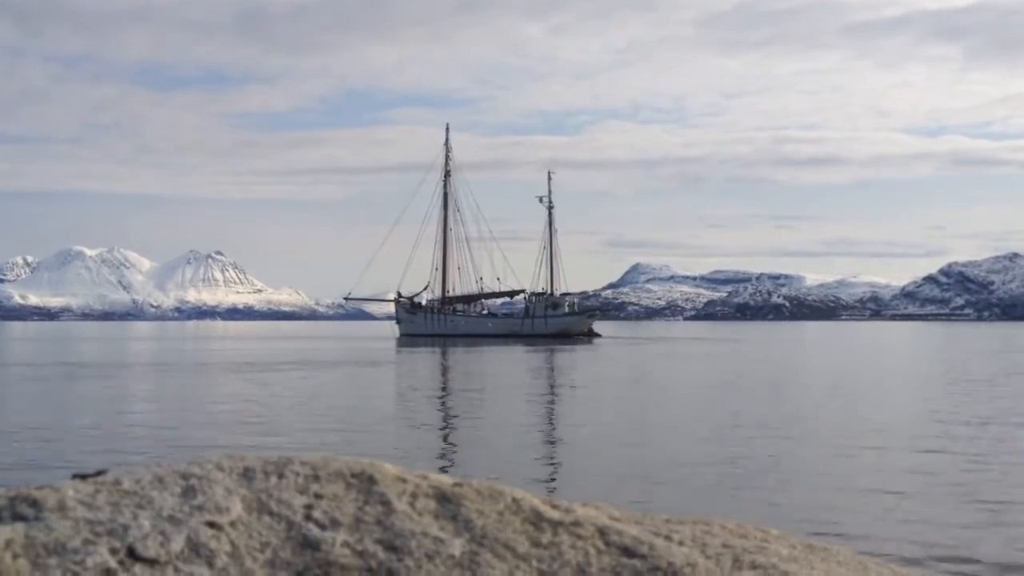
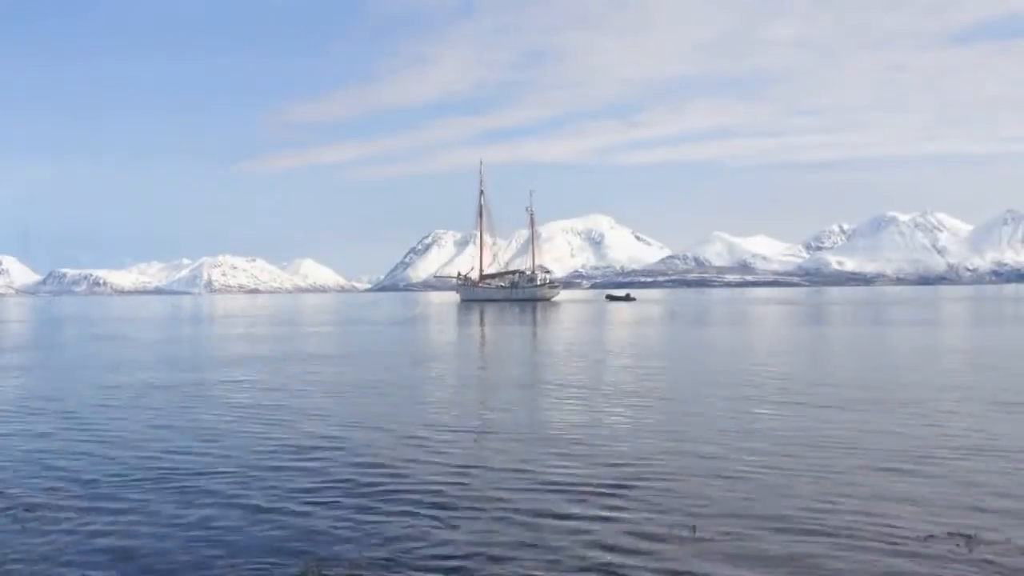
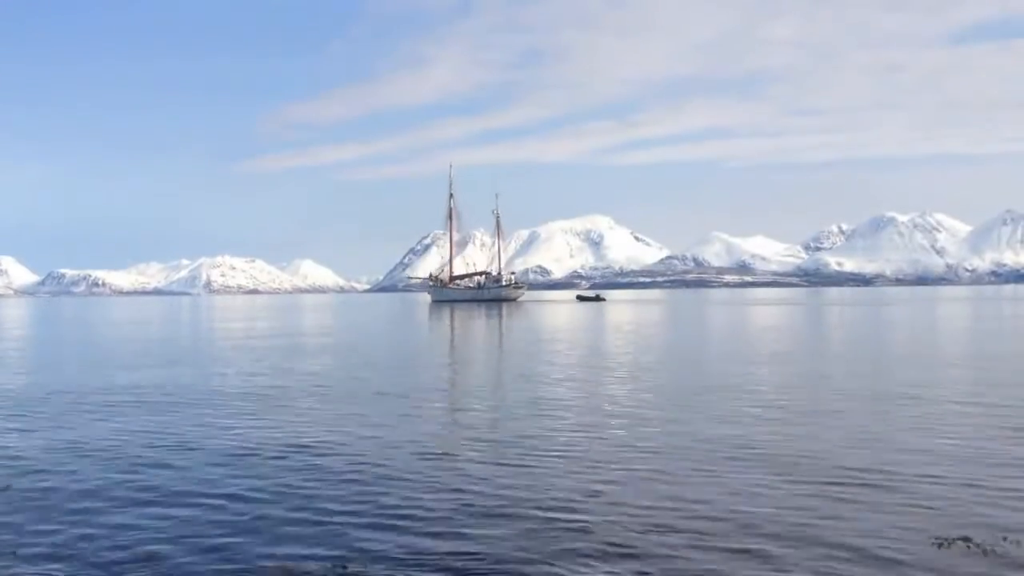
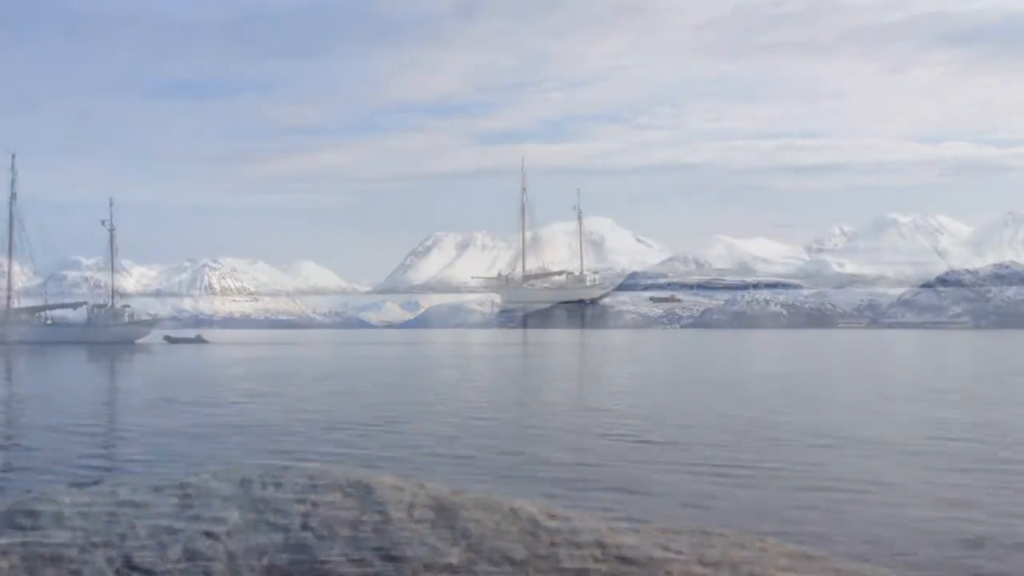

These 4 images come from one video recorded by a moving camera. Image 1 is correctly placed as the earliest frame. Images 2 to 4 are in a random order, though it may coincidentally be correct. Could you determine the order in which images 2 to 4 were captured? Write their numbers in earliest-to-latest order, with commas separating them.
4, 2, 3
